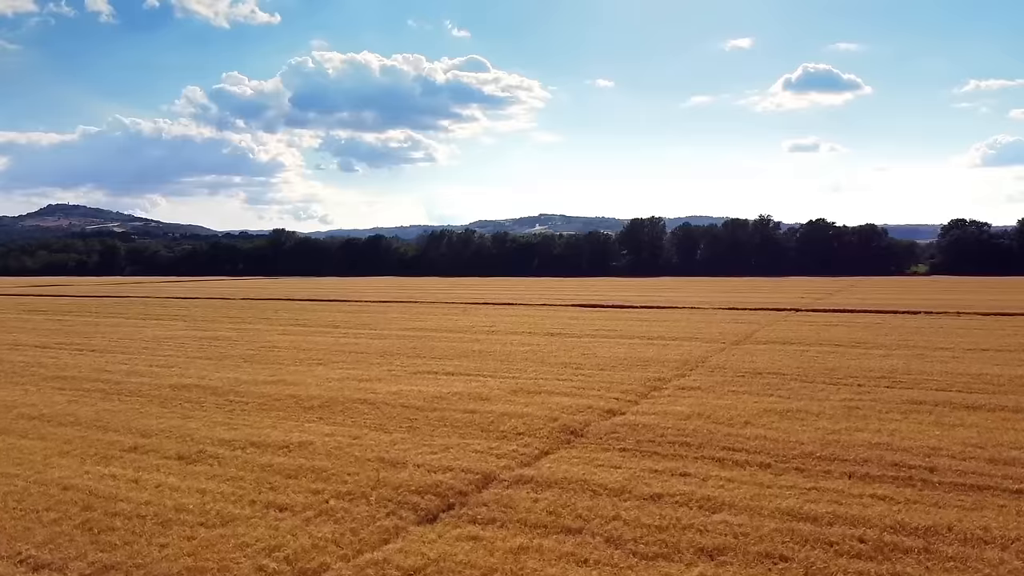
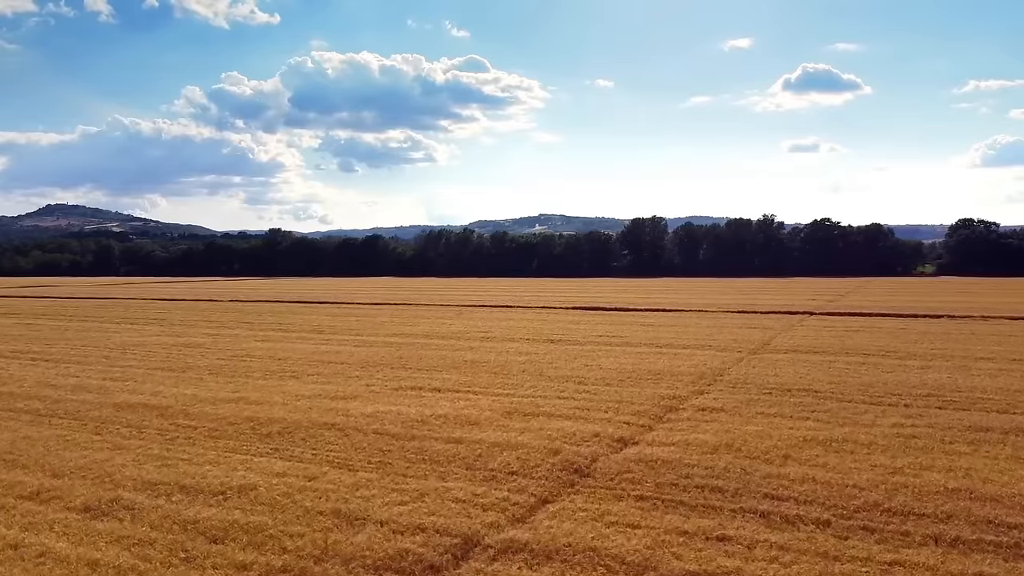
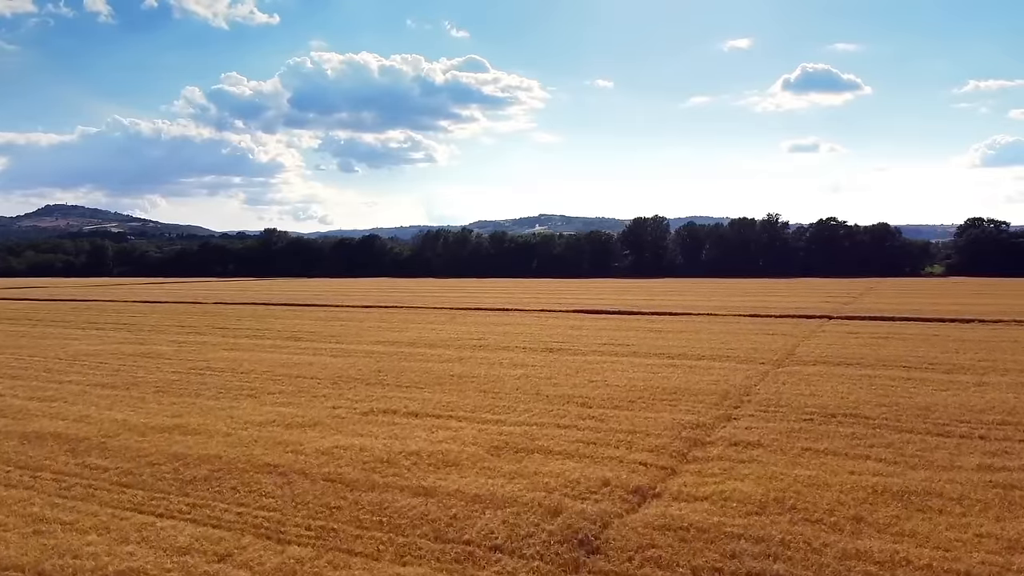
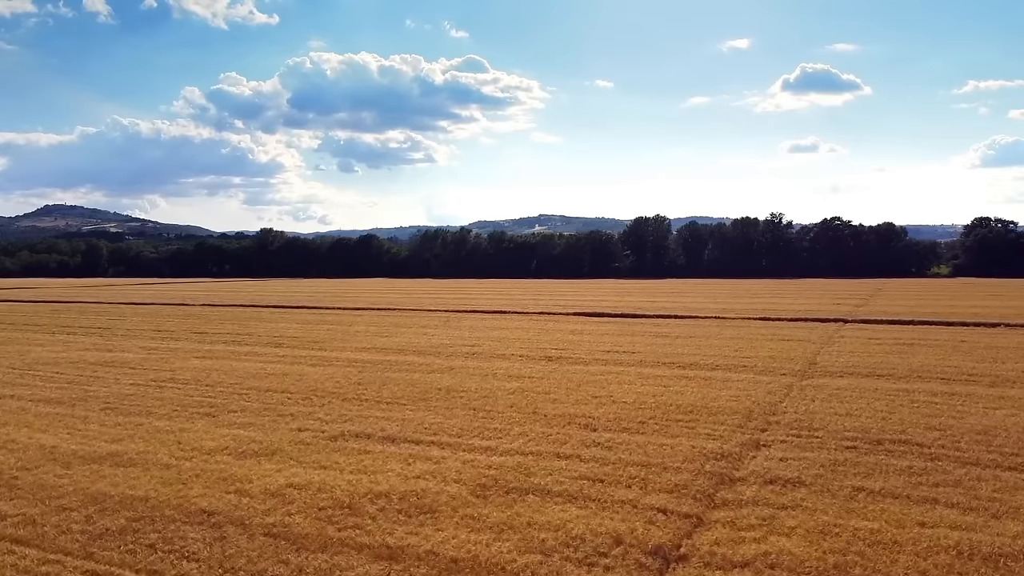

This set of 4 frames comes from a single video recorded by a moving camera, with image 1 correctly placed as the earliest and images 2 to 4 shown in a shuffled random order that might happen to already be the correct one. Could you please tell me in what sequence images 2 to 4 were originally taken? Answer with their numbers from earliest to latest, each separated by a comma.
2, 3, 4
